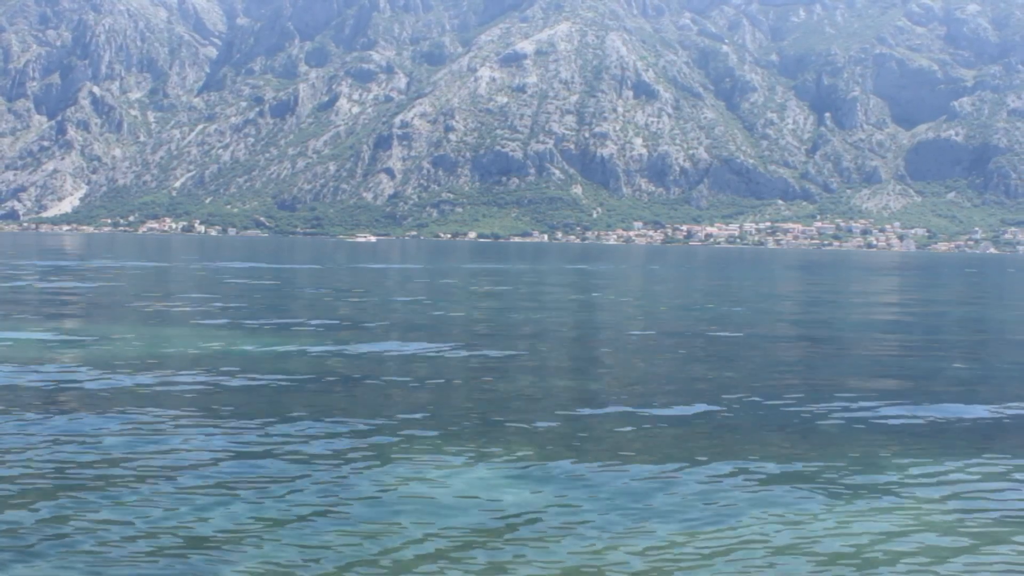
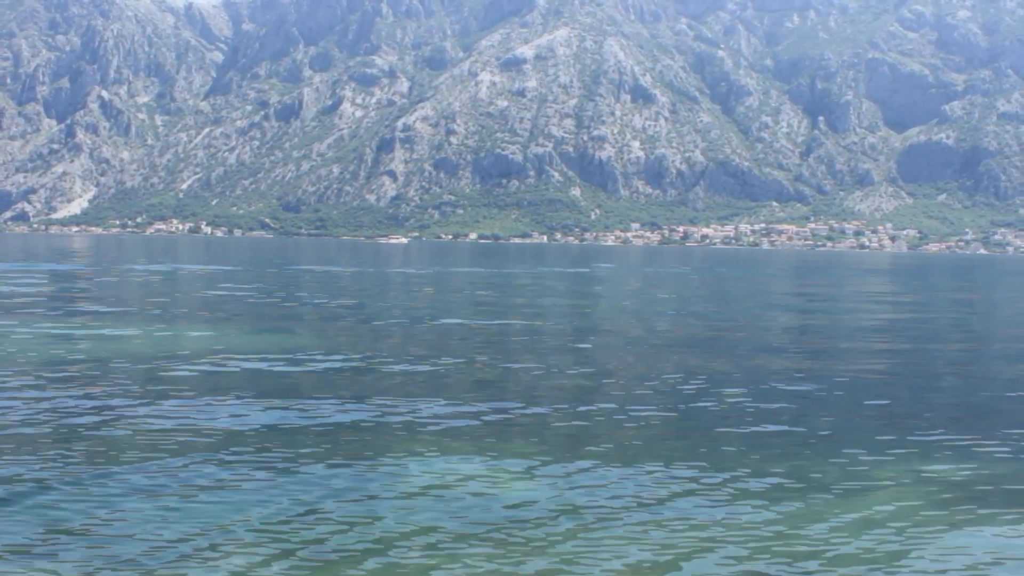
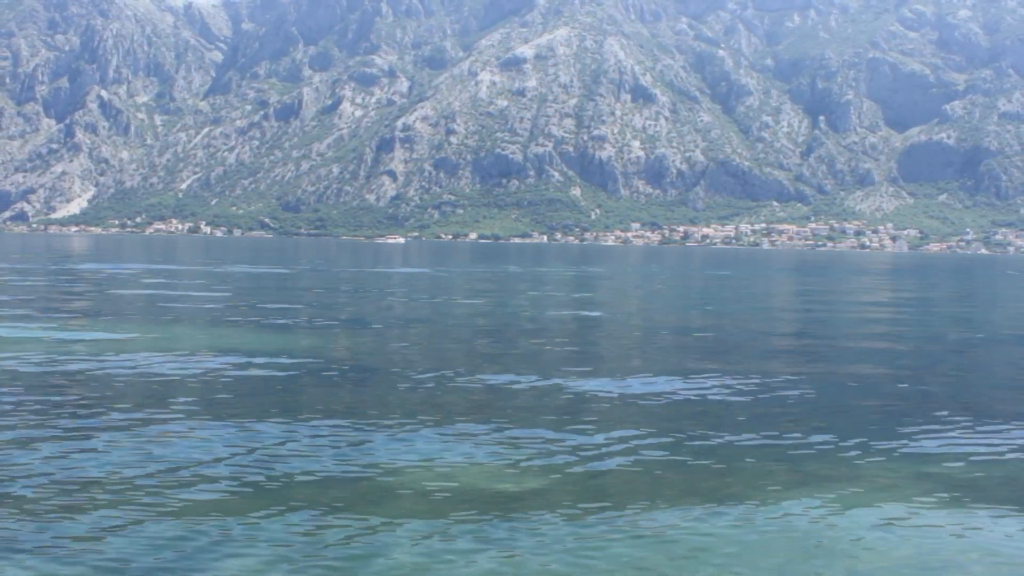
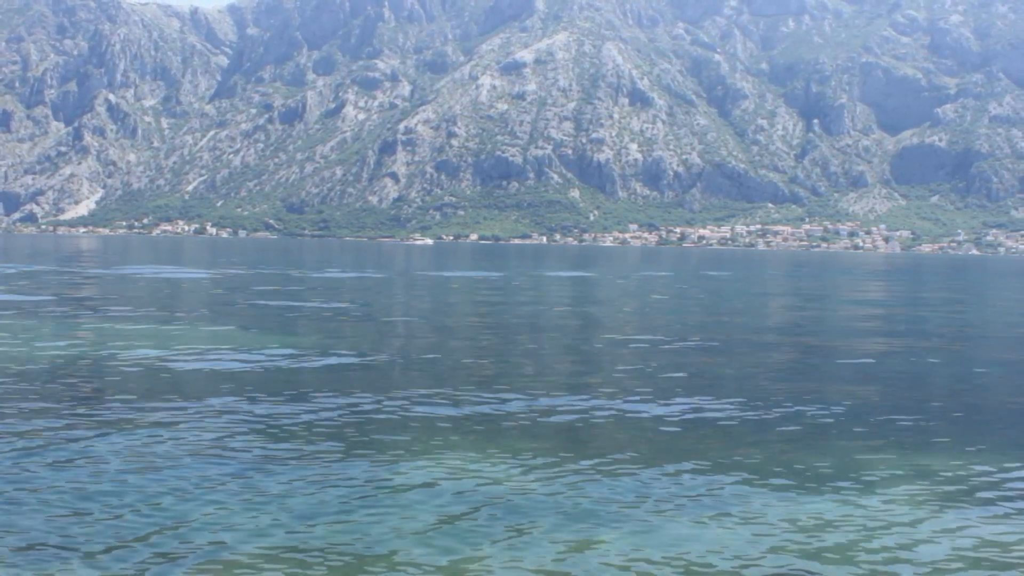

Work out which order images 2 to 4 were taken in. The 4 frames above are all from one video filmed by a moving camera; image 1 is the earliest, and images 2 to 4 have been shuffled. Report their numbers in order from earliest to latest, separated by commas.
3, 2, 4
